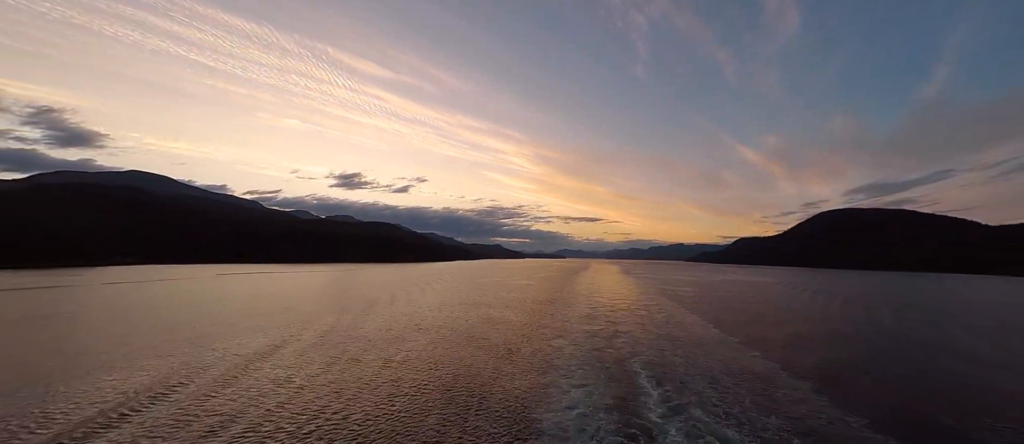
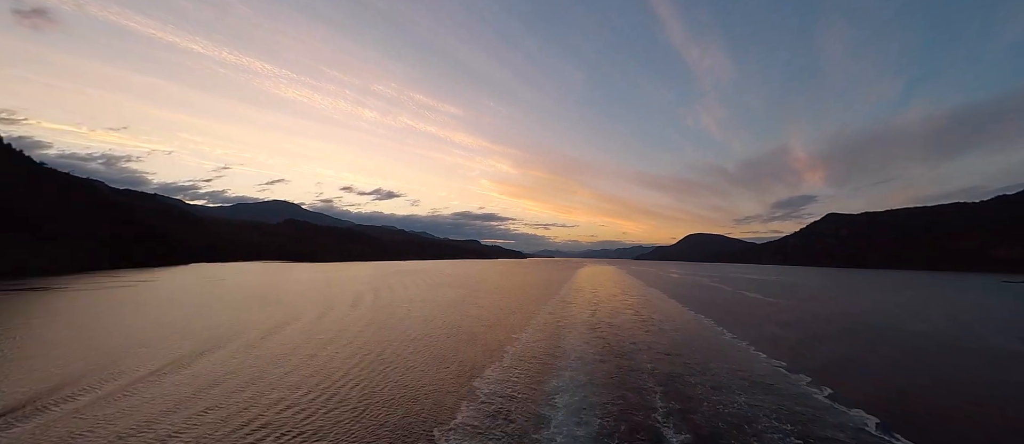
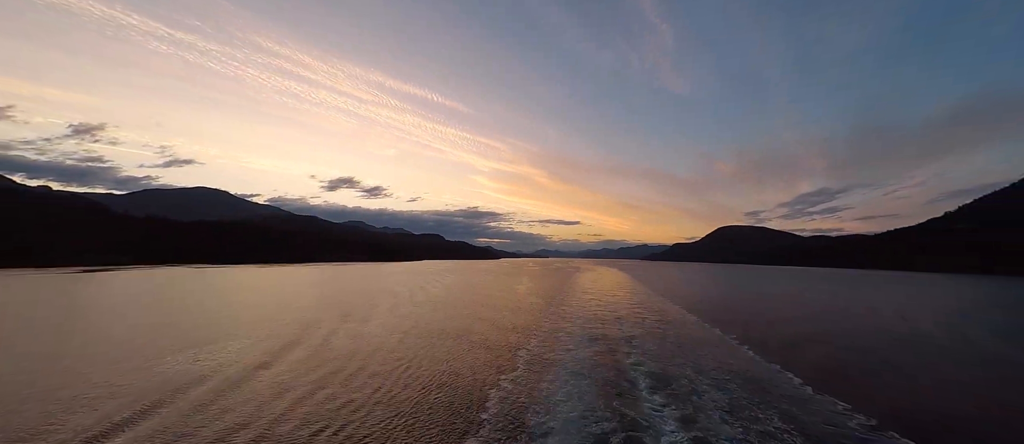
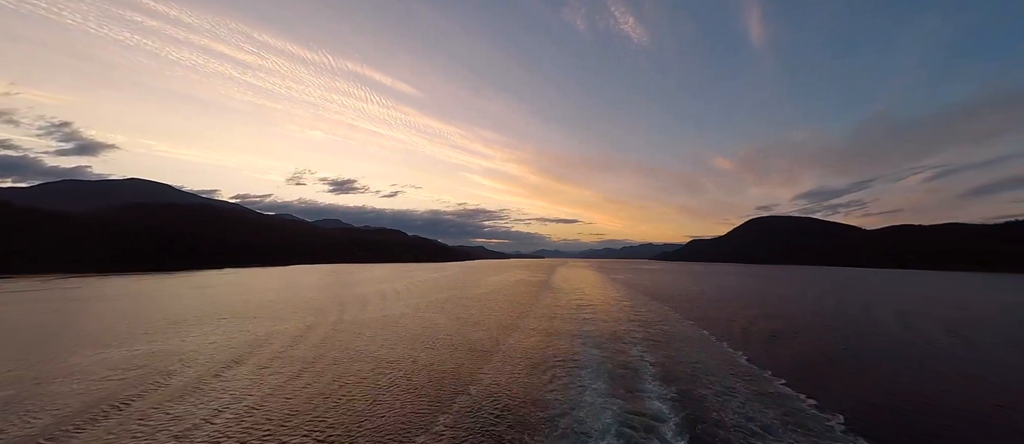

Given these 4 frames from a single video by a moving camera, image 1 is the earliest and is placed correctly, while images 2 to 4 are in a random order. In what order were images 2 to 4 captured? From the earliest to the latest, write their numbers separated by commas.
4, 3, 2
